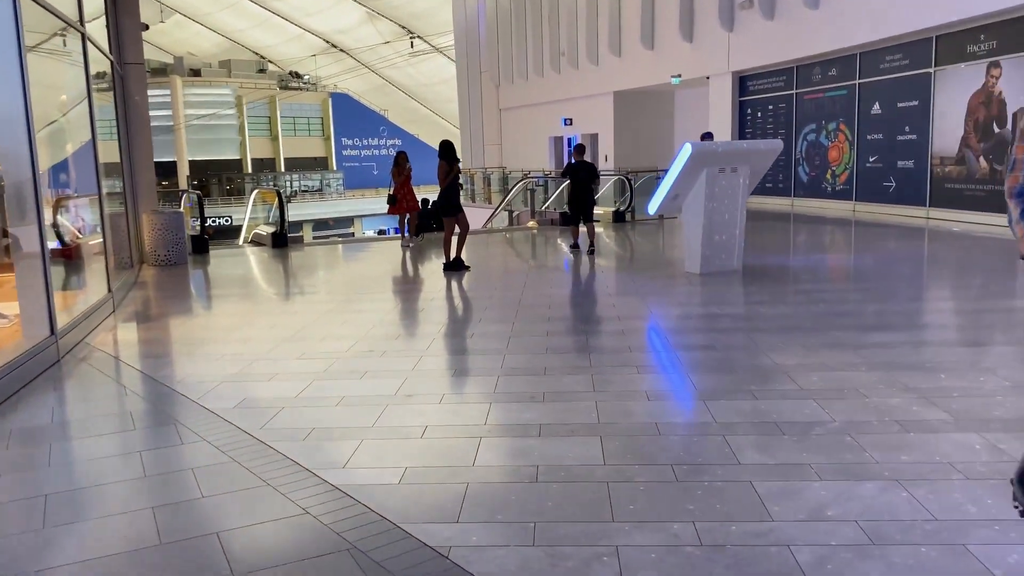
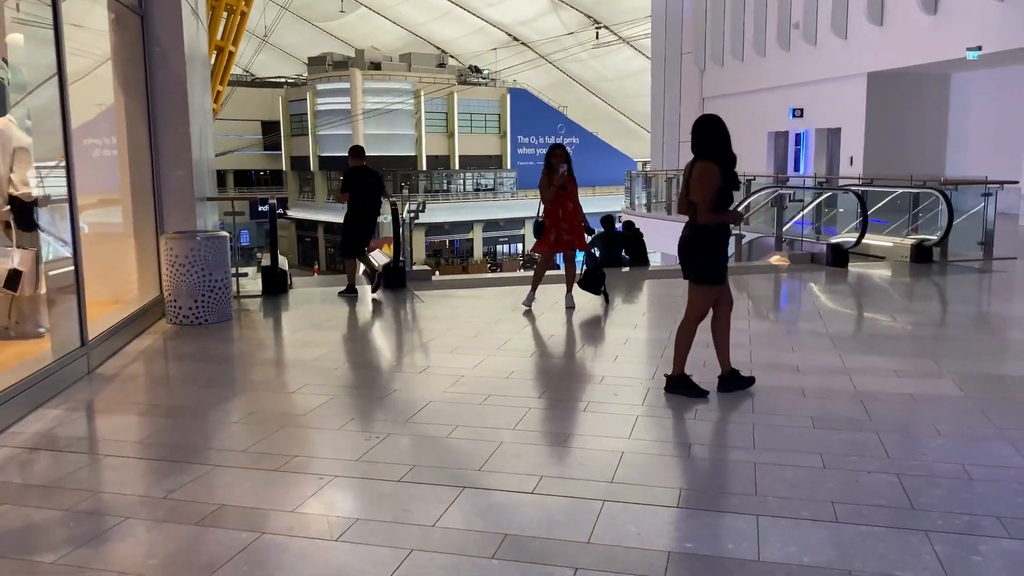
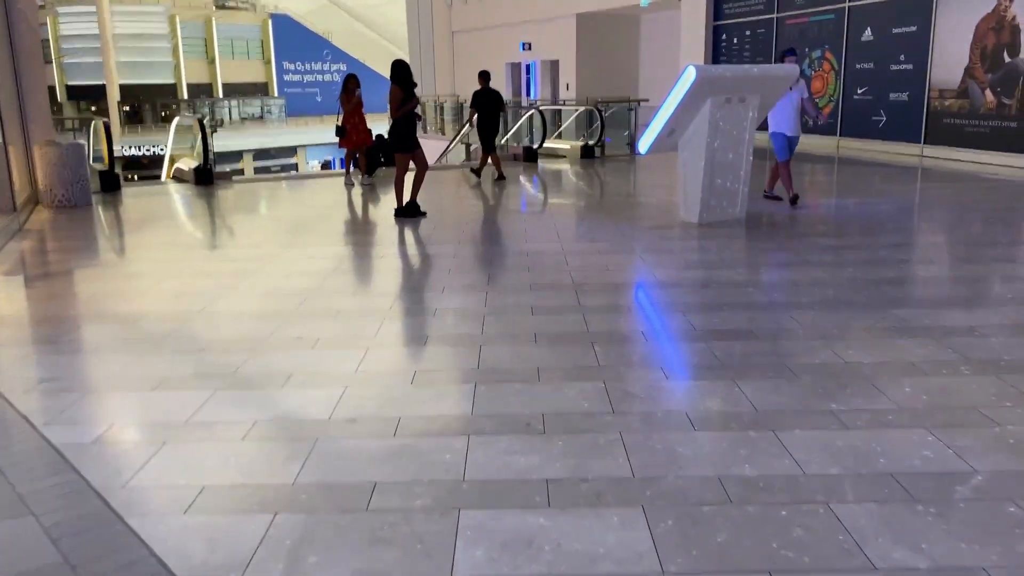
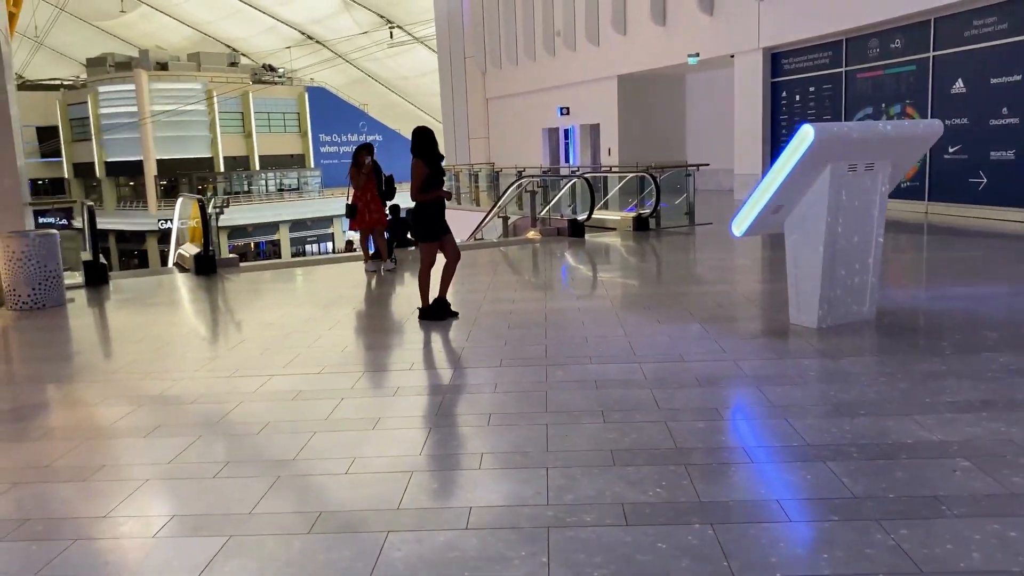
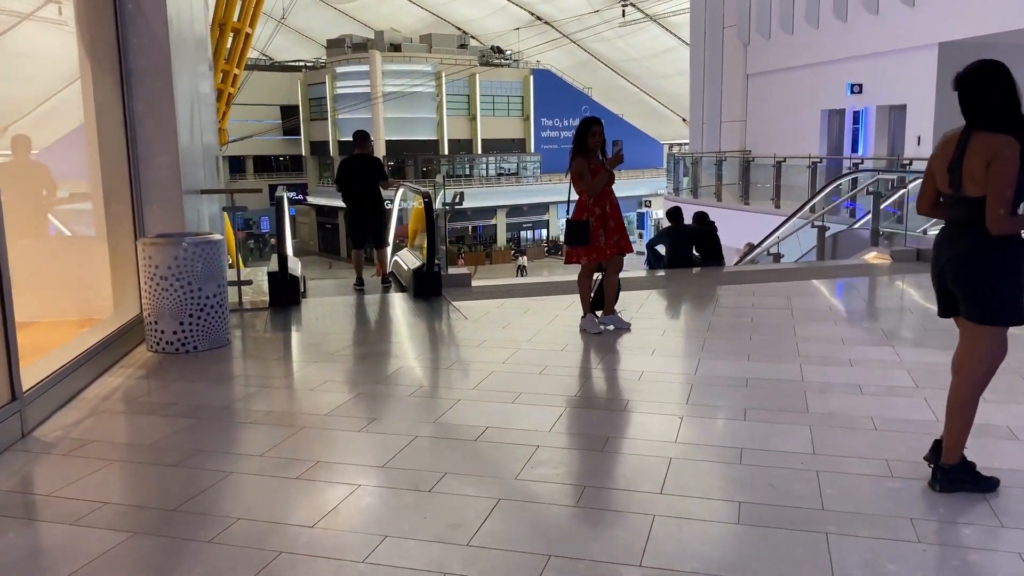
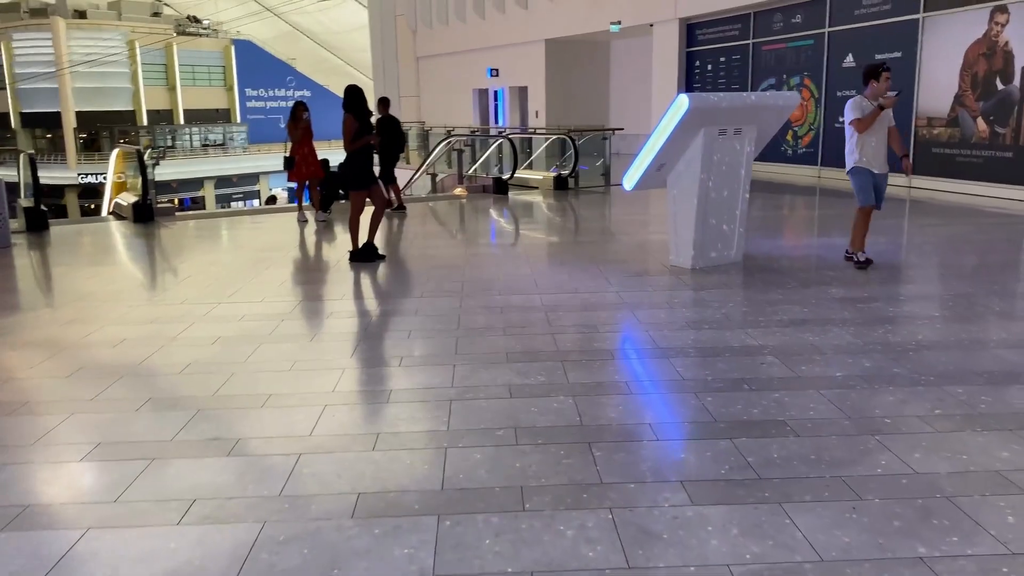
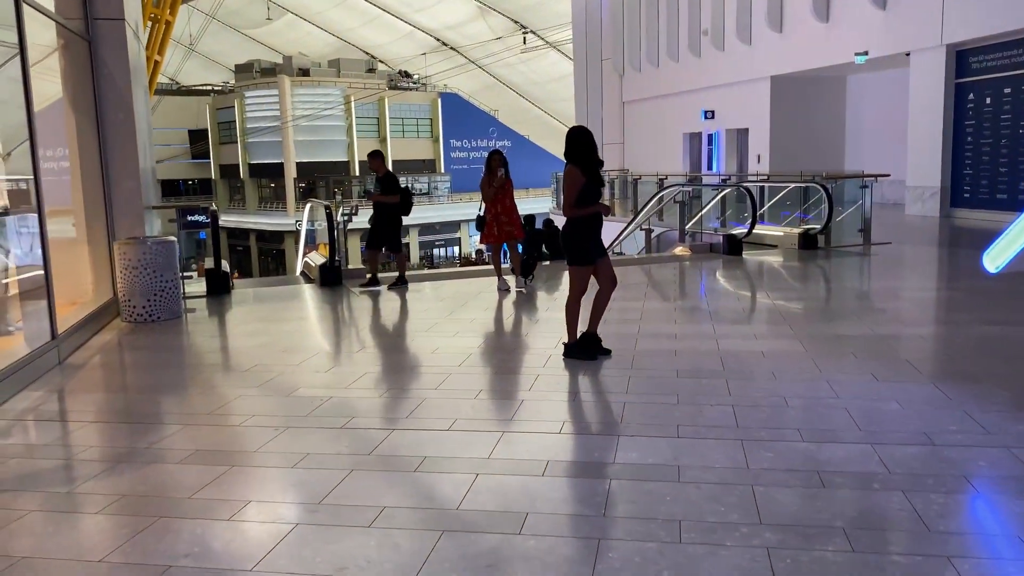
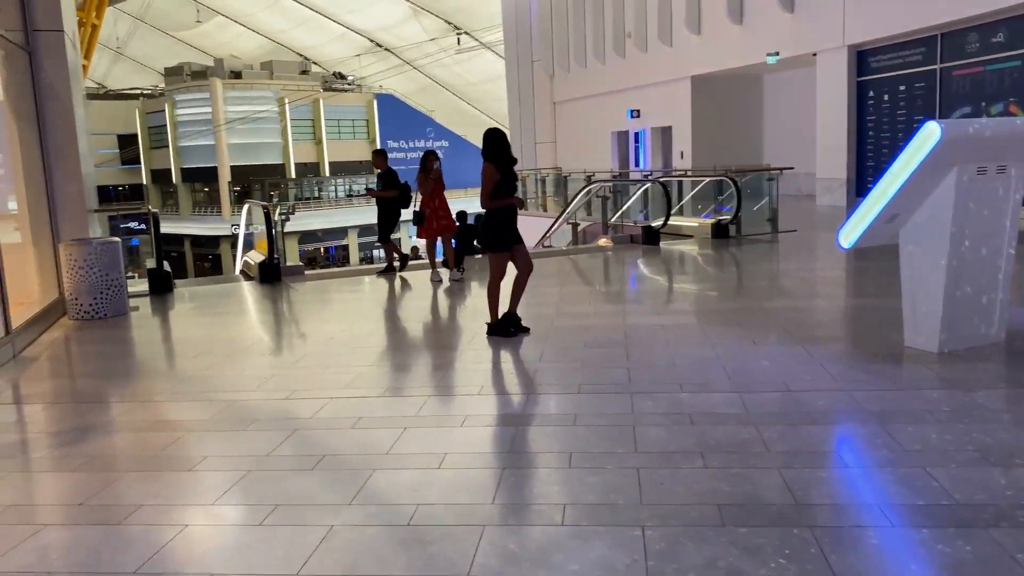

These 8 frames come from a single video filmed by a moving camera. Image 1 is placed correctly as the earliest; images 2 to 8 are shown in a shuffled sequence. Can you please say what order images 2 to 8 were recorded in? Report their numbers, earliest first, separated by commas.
3, 6, 4, 8, 7, 2, 5
